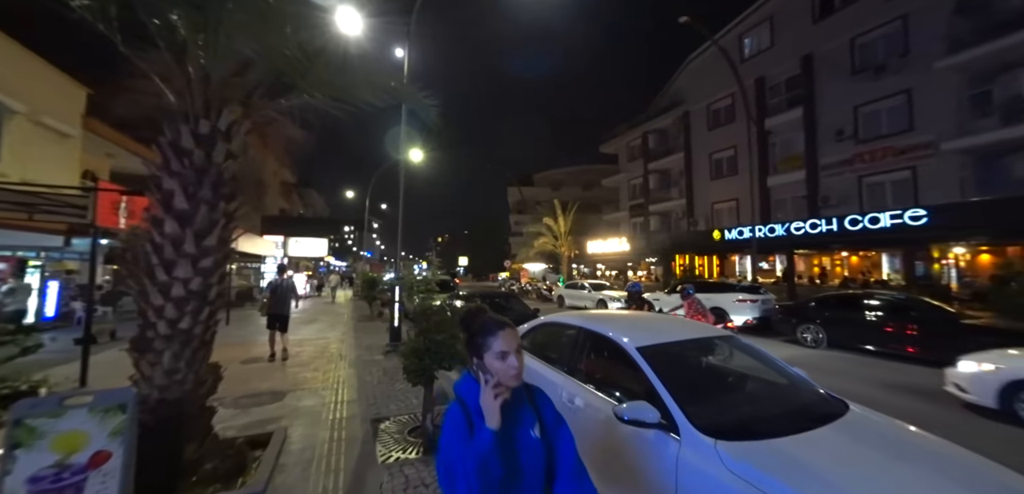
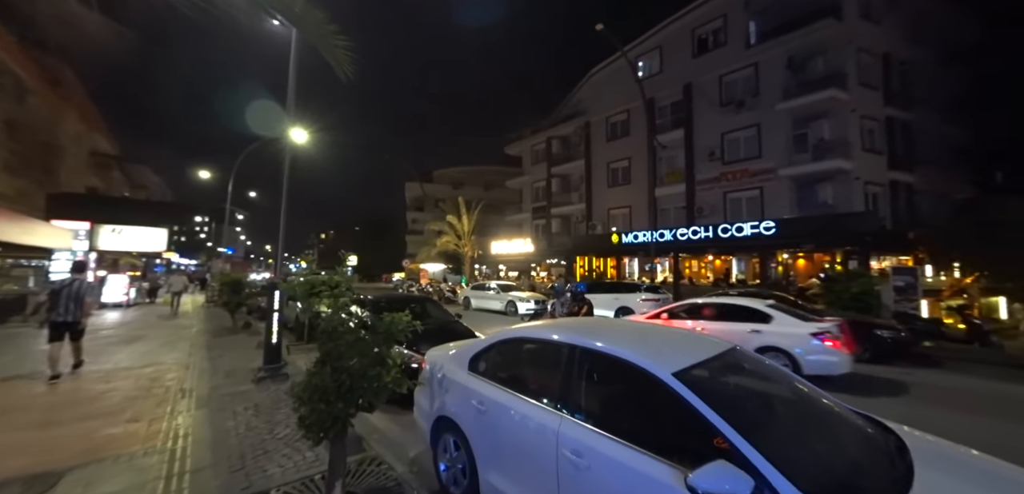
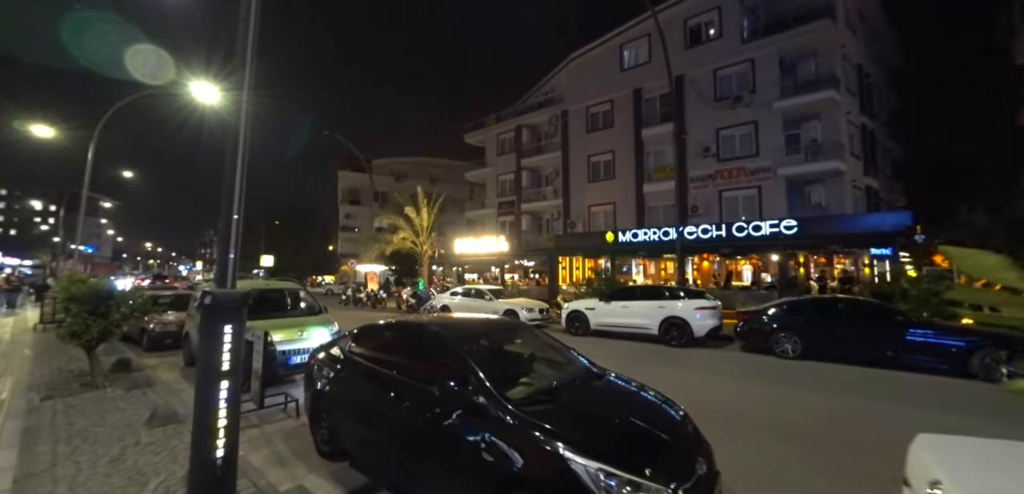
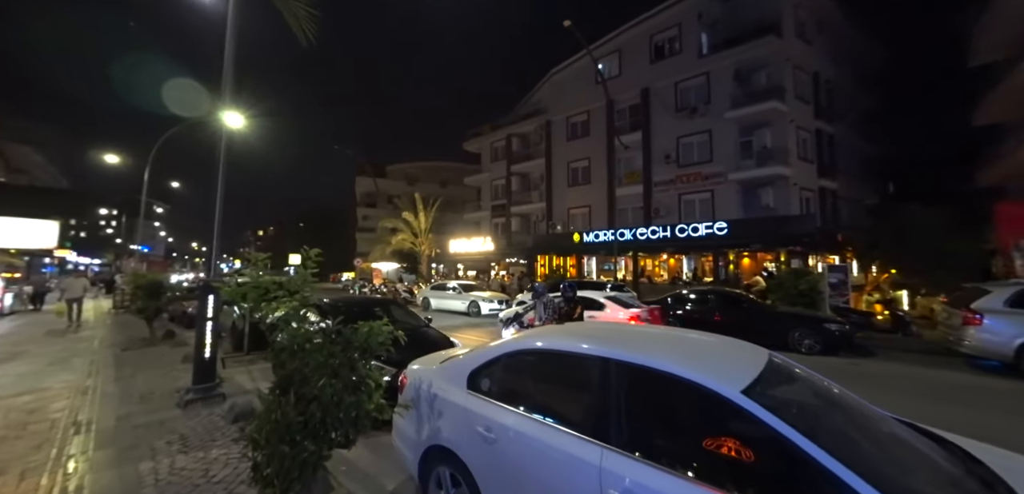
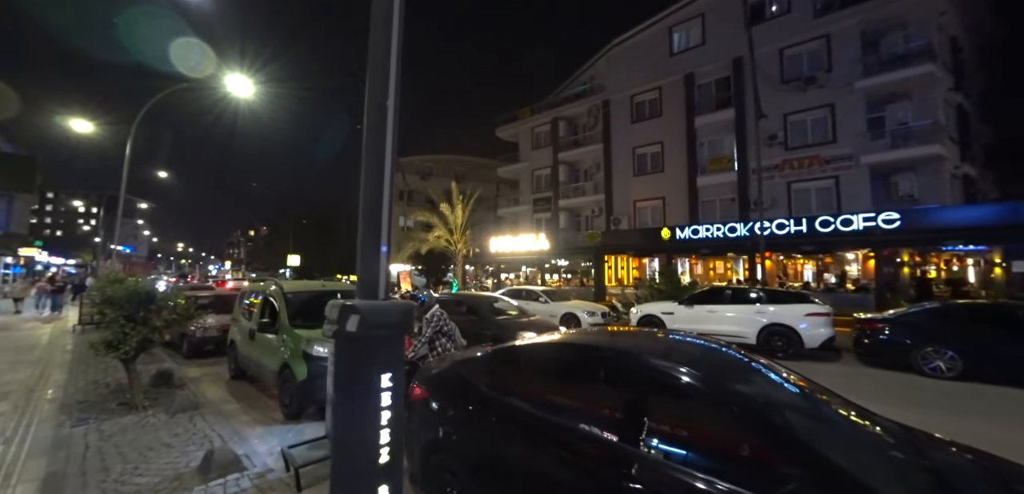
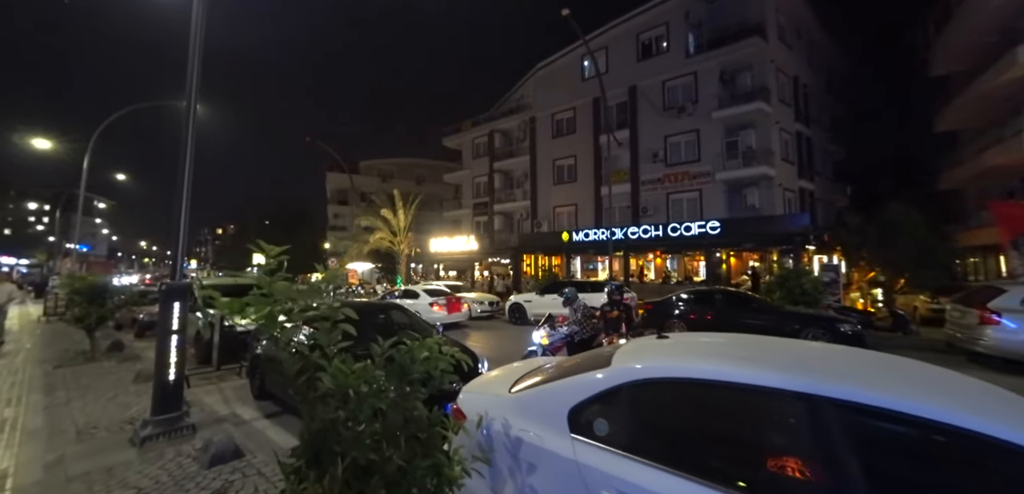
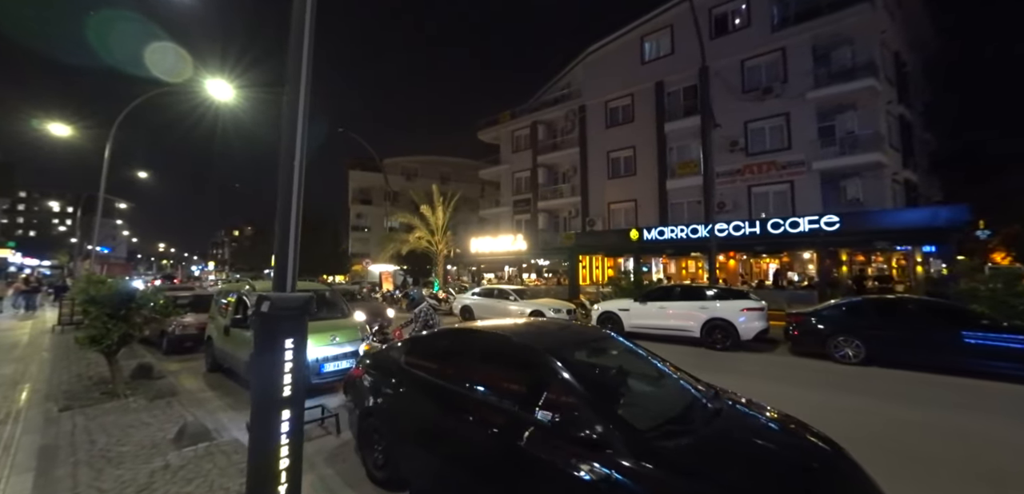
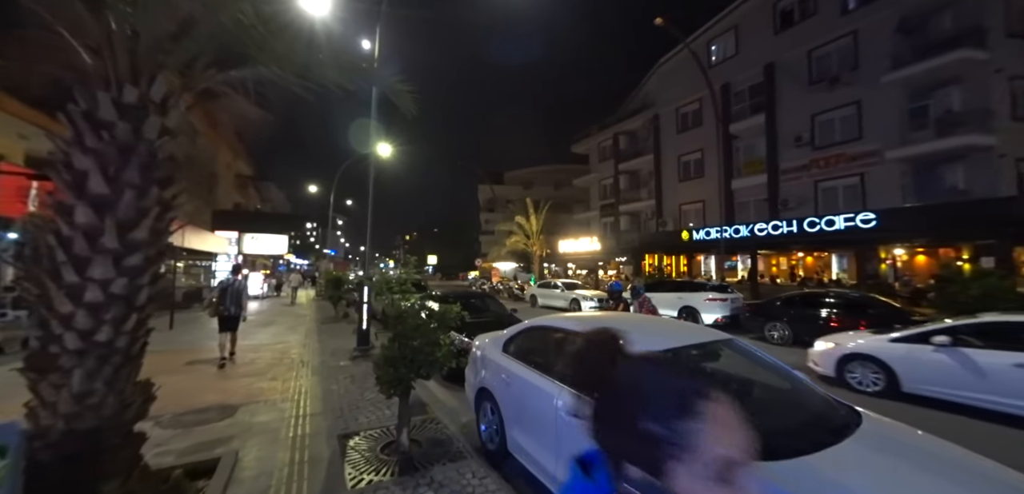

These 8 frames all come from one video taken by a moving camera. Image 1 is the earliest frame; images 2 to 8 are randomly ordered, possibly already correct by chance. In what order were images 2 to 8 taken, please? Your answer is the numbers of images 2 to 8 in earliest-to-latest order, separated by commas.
8, 2, 4, 6, 3, 7, 5
